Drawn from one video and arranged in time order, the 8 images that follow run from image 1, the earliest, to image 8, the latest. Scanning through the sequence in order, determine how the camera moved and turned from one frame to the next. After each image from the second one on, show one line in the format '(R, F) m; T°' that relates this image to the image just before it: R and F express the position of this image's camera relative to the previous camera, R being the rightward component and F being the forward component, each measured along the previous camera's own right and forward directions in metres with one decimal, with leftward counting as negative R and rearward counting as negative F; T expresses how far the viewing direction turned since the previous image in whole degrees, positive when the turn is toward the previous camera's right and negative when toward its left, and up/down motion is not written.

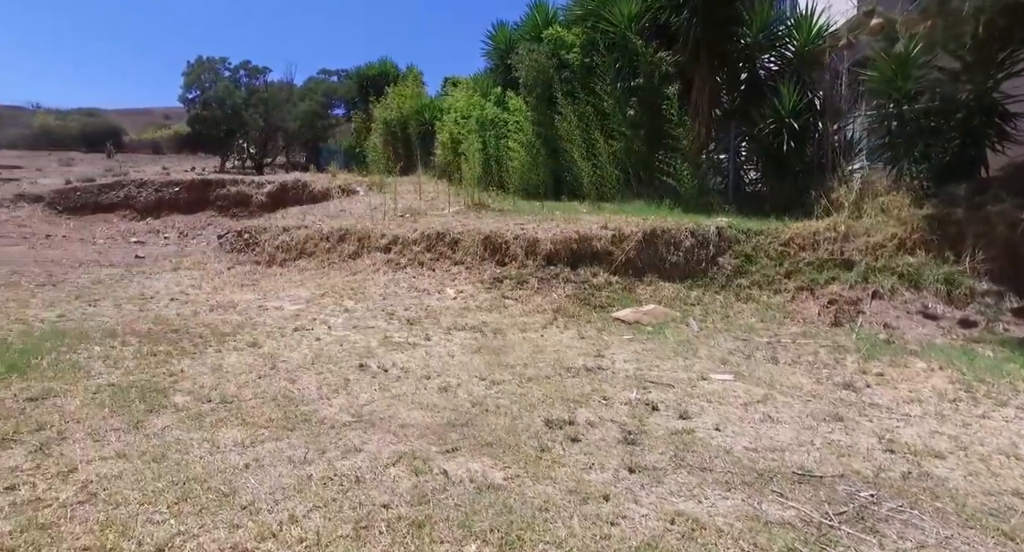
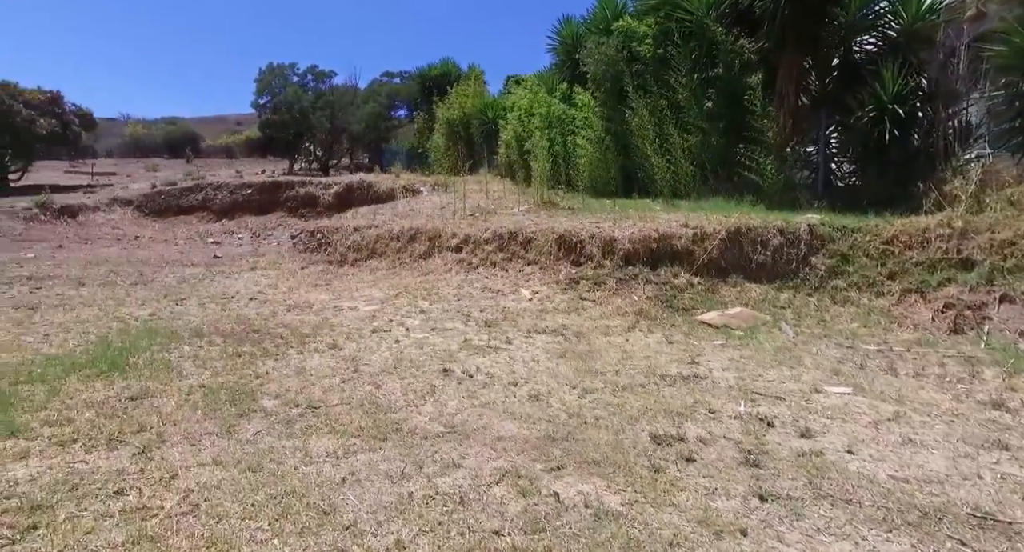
(-0.3, +0.2) m; -5°
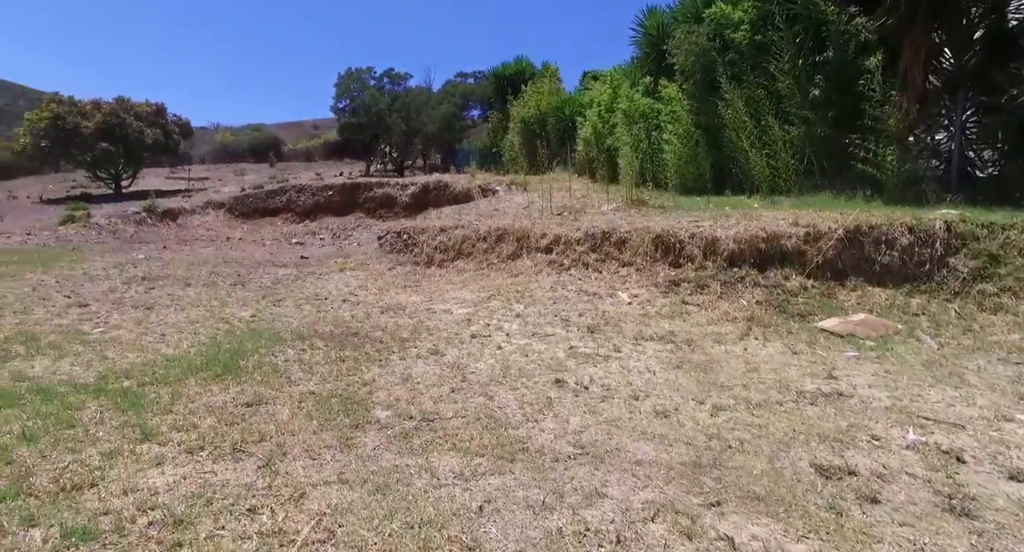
(-0.3, +0.3) m; -6°
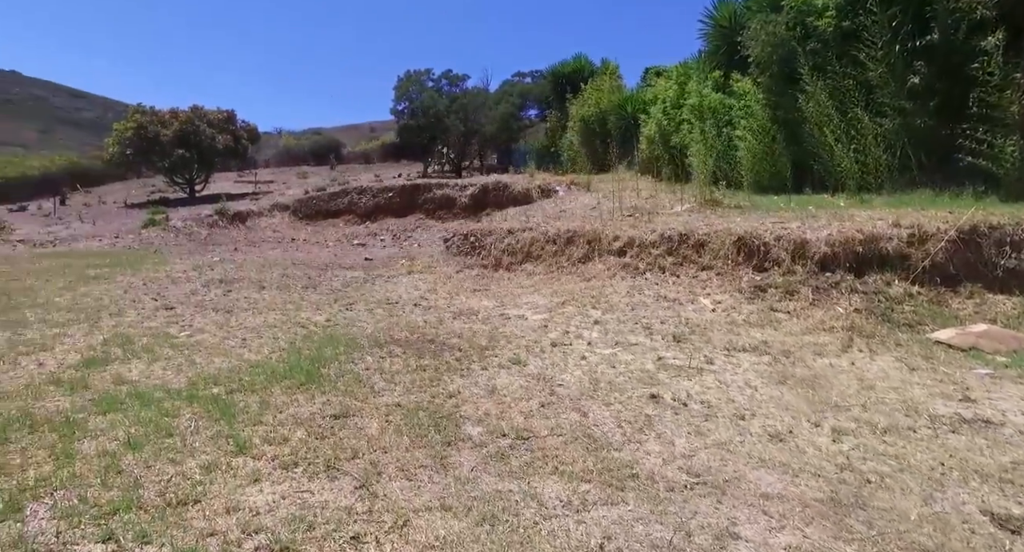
(-0.3, +0.2) m; -5°
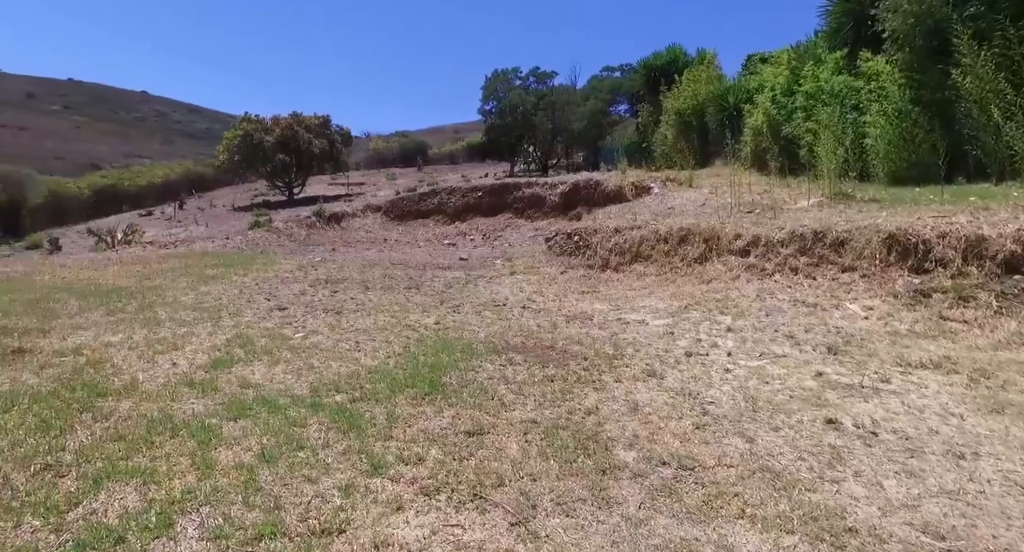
(-0.4, +0.3) m; -8°
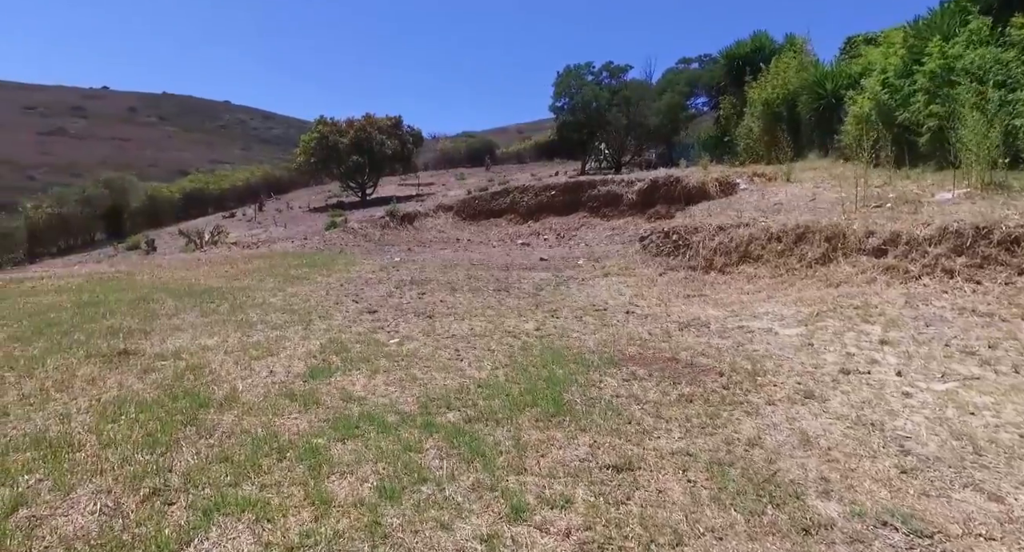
(-0.4, +0.5) m; -6°
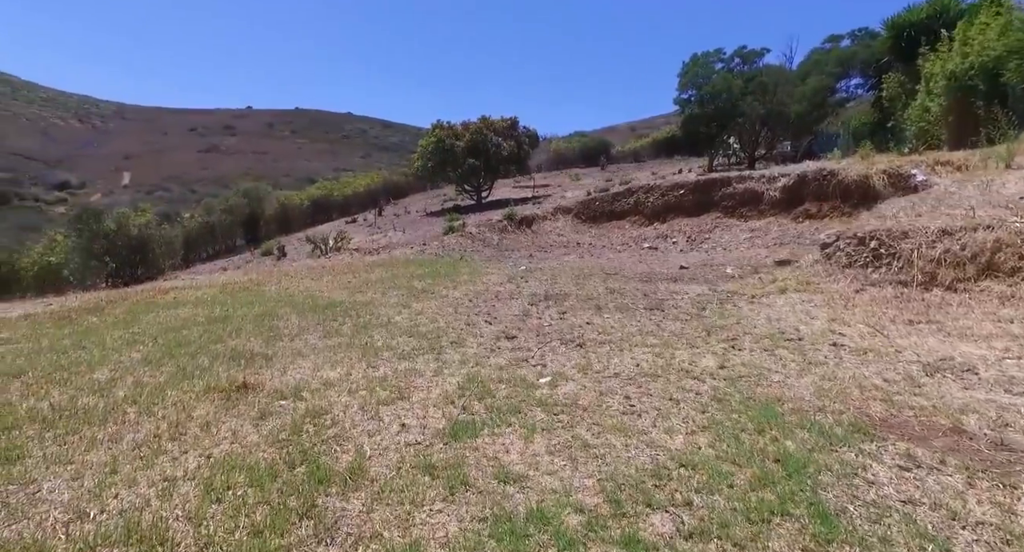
(-0.5, +1.0) m; -11°
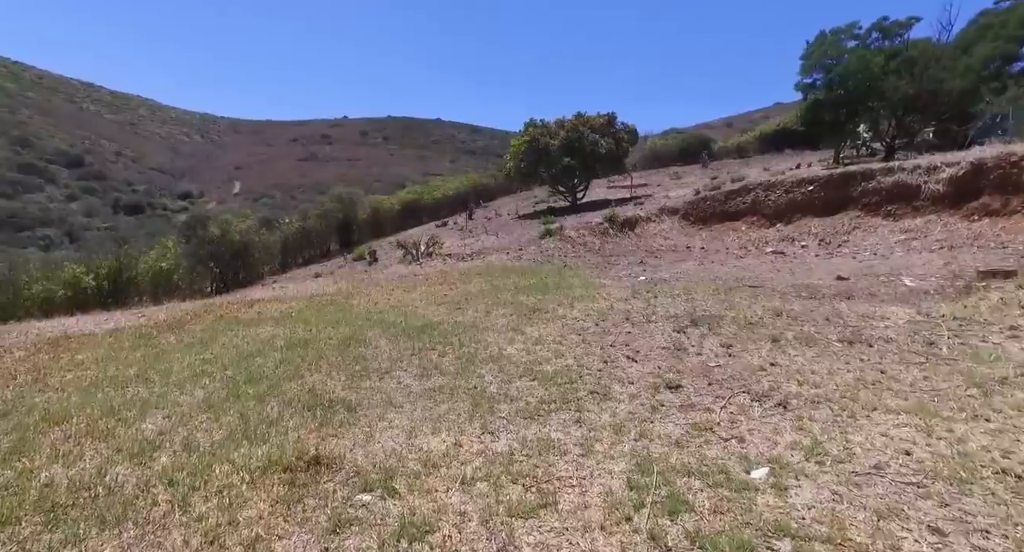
(-0.5, +1.3) m; -8°
